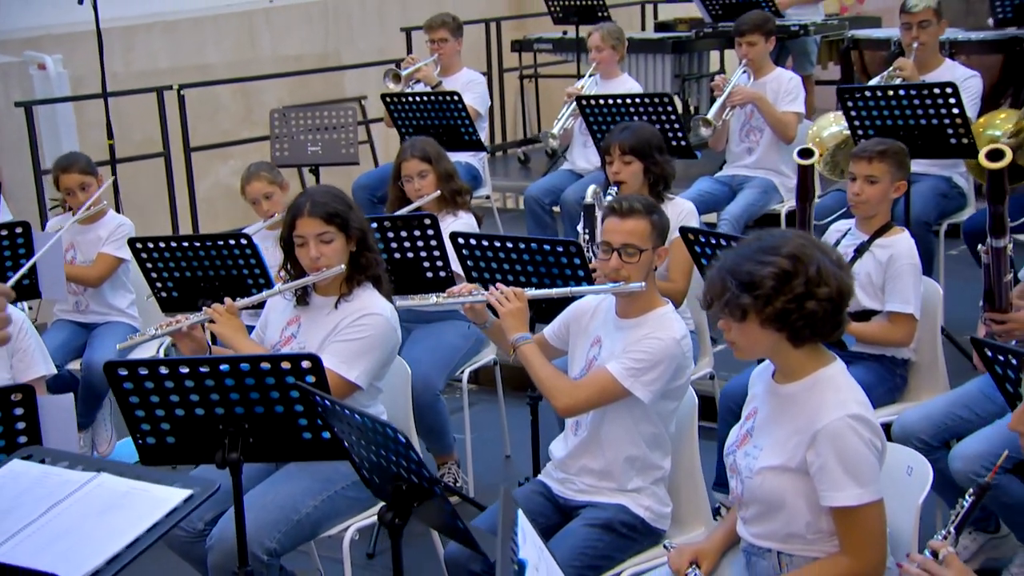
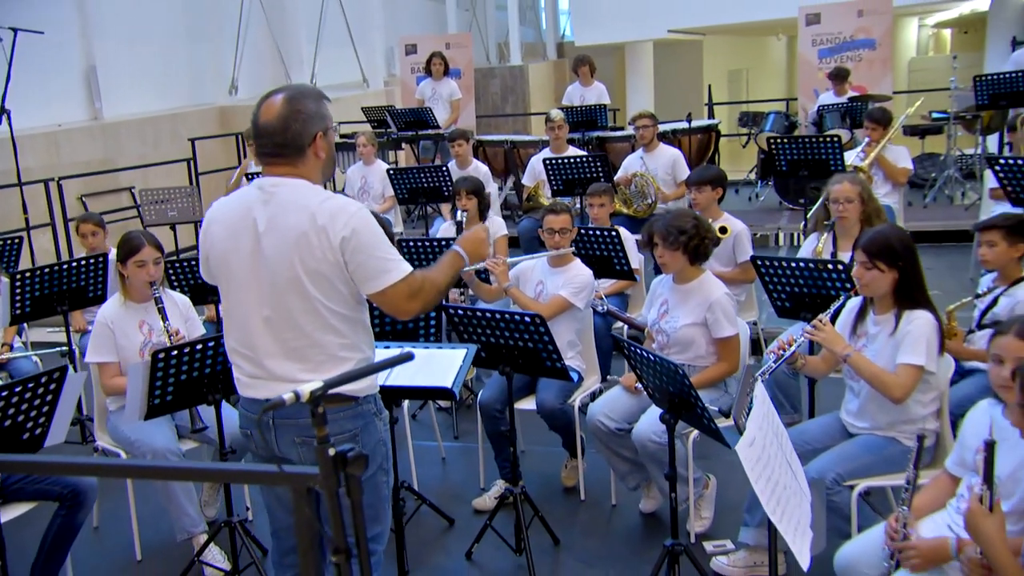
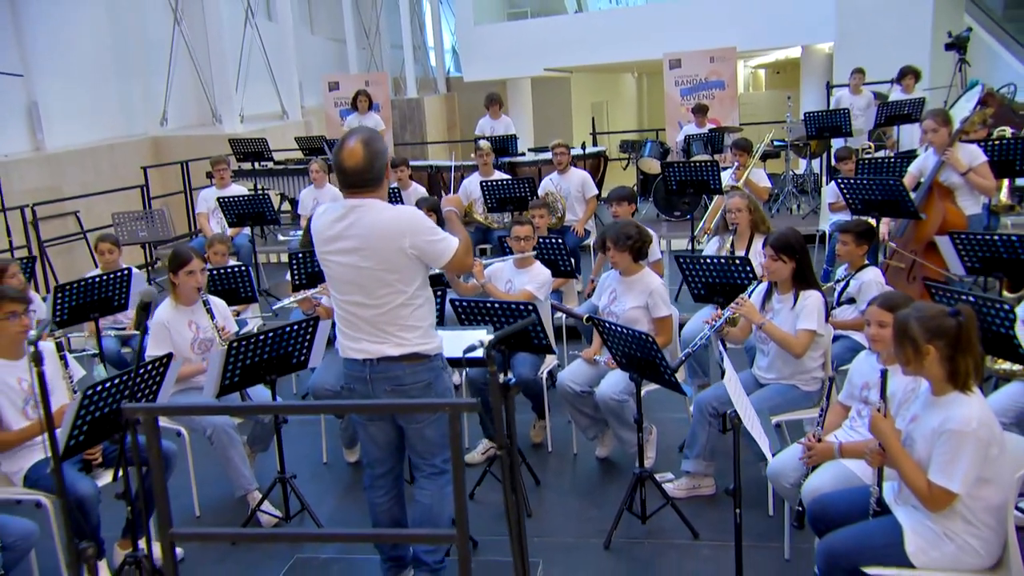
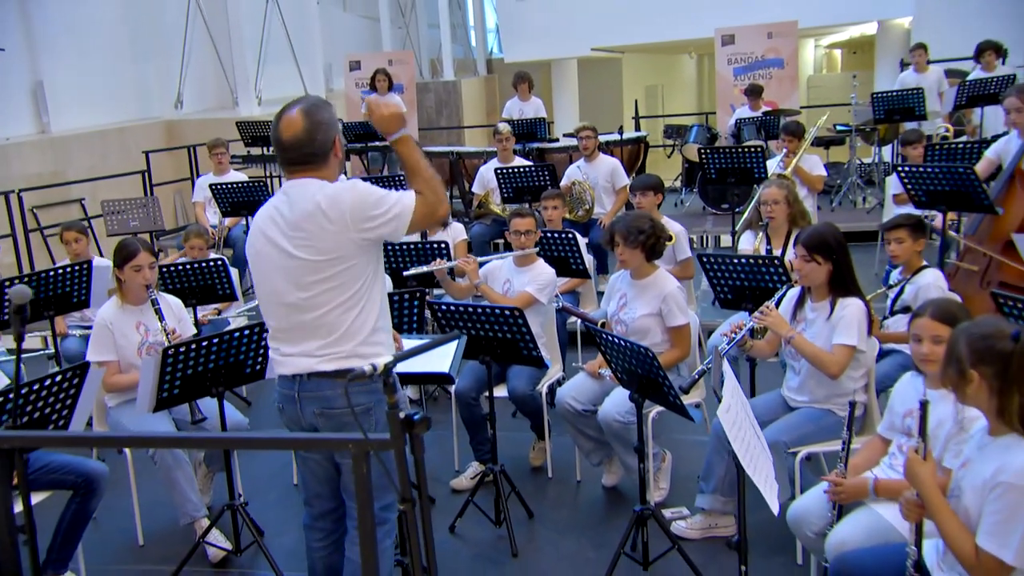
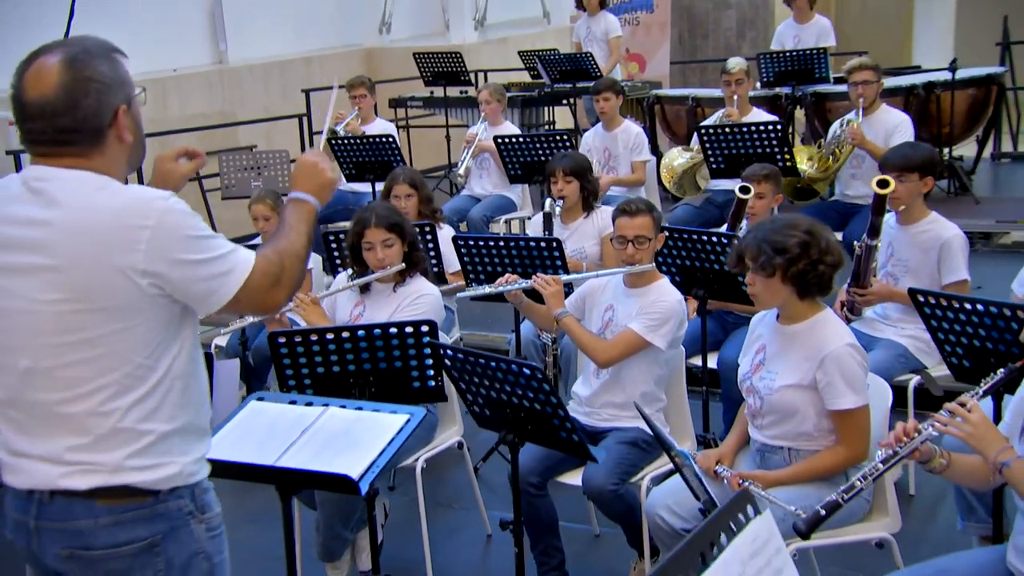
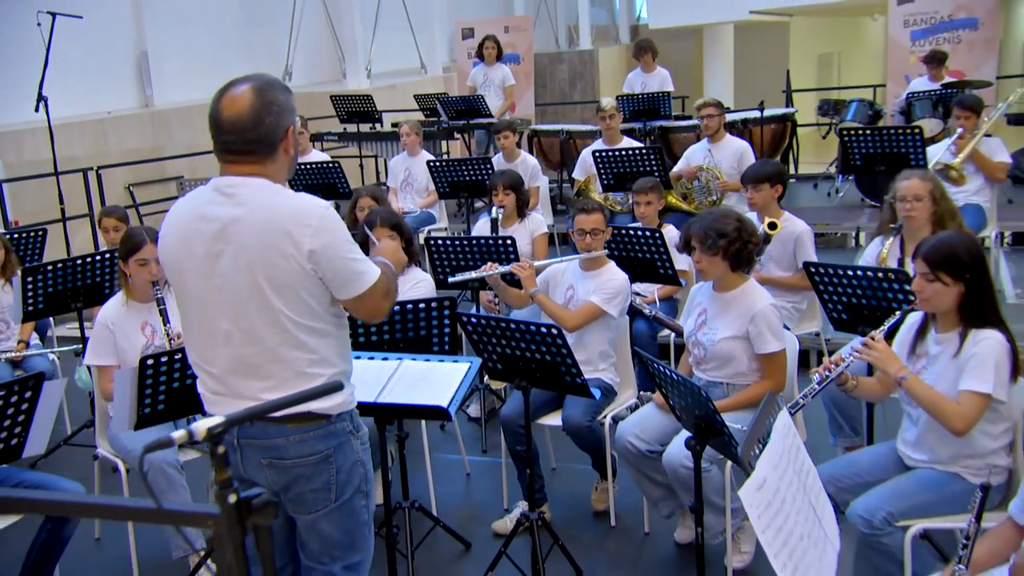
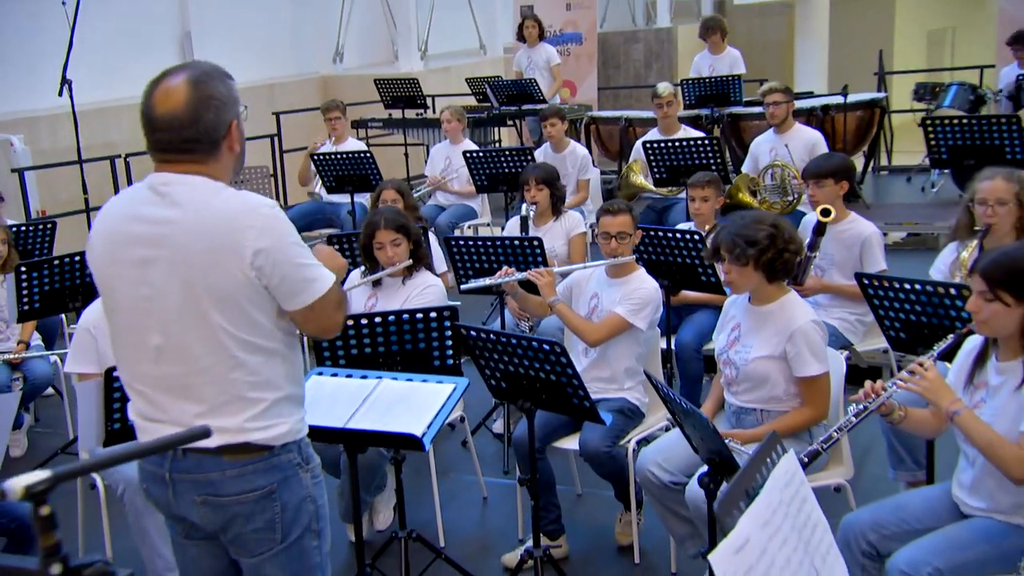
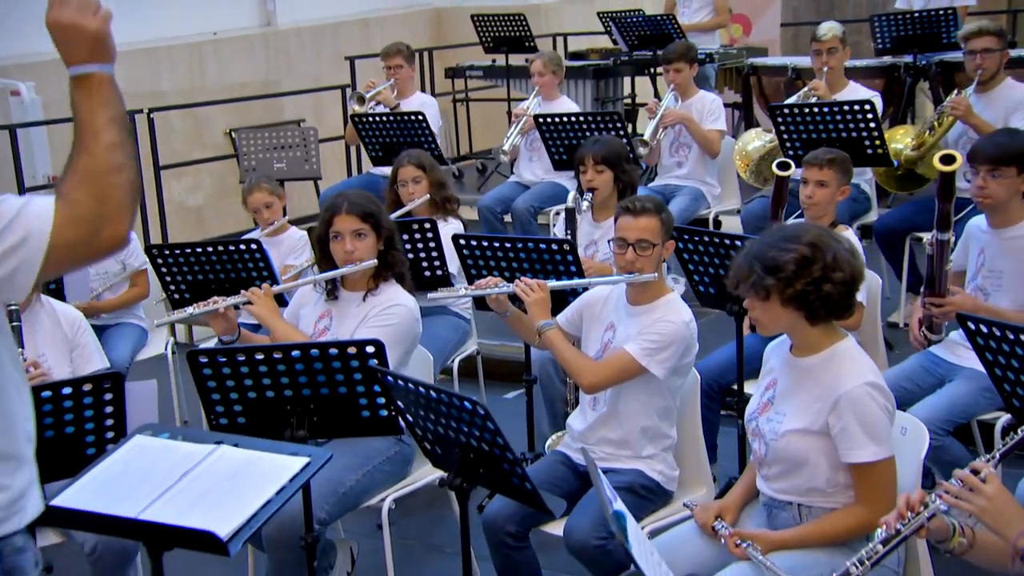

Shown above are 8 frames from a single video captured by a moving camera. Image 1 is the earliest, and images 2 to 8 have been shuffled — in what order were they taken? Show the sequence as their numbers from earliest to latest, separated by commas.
8, 5, 7, 6, 2, 4, 3
